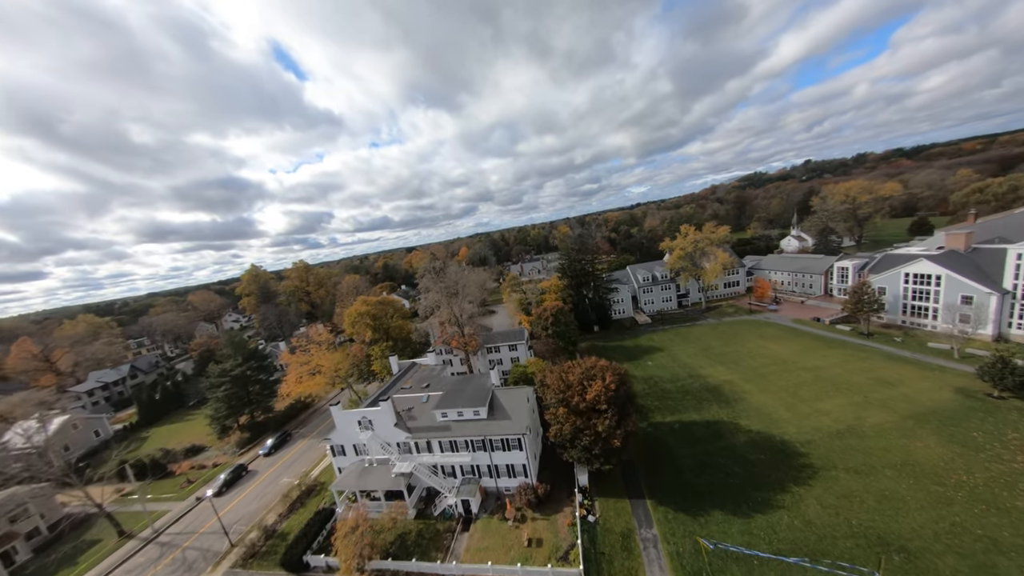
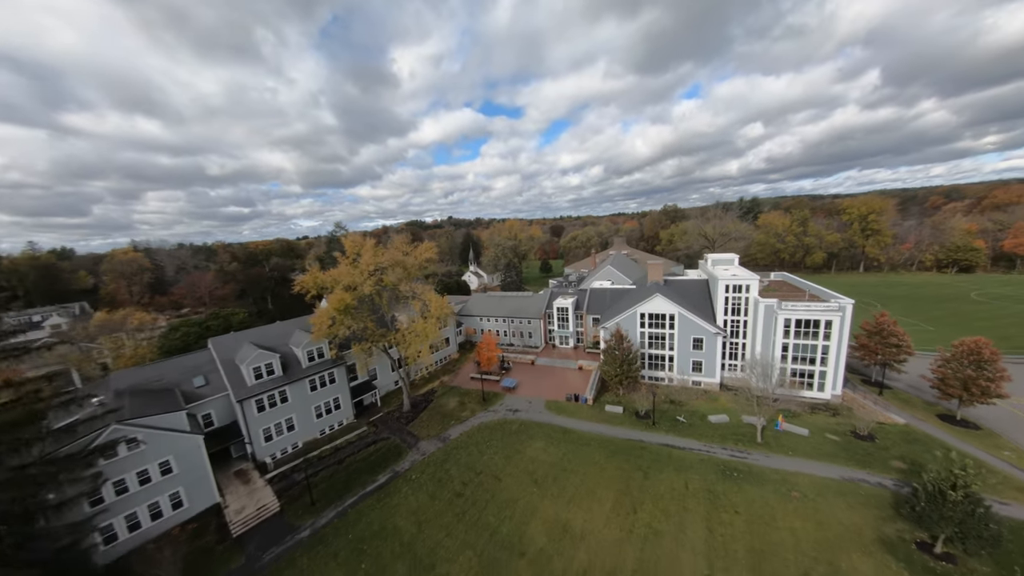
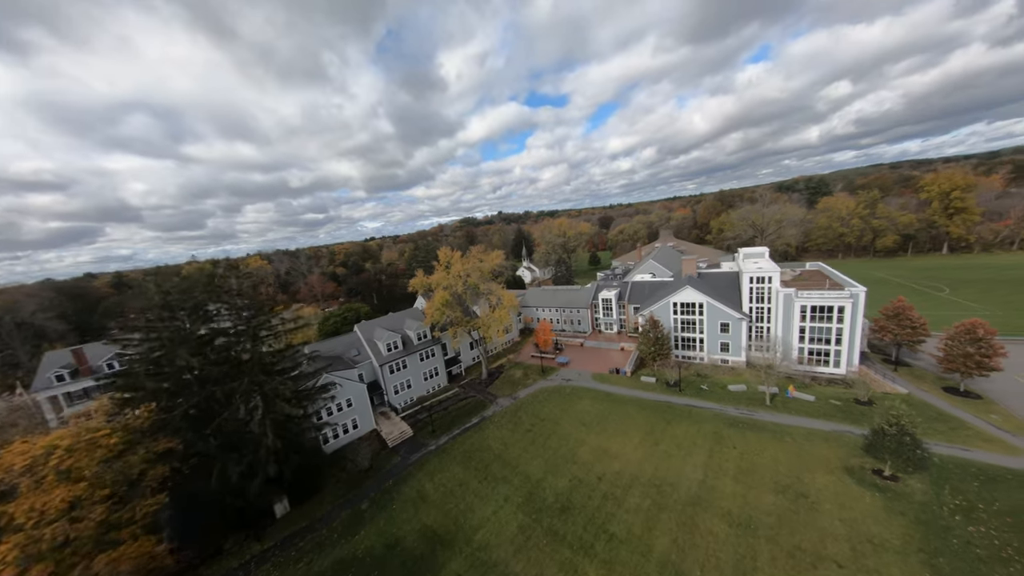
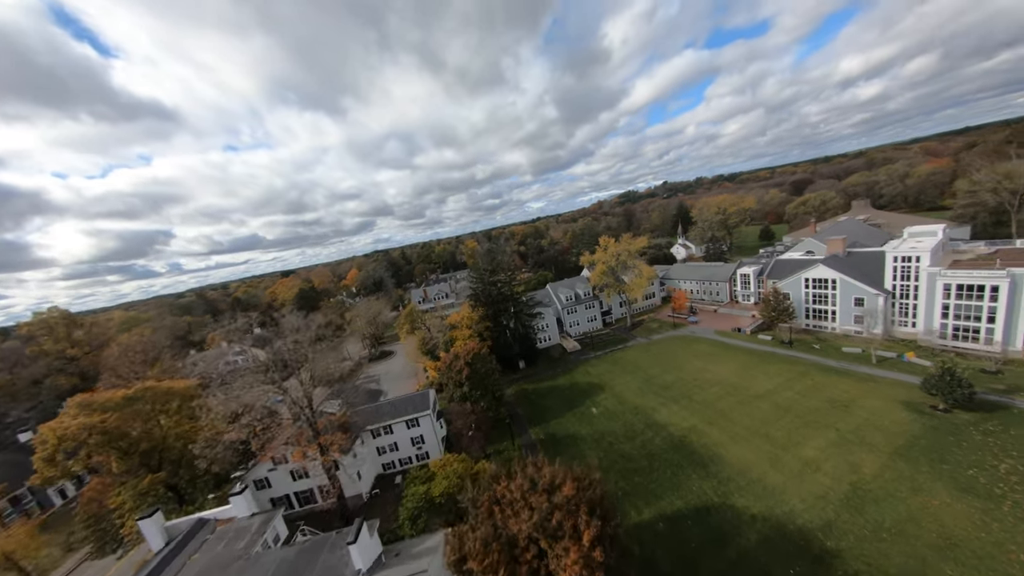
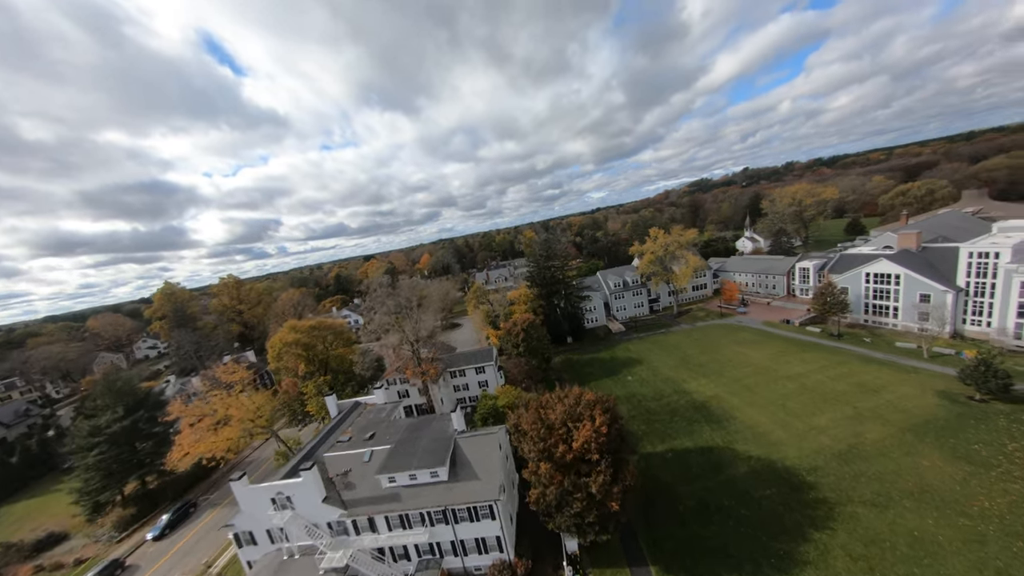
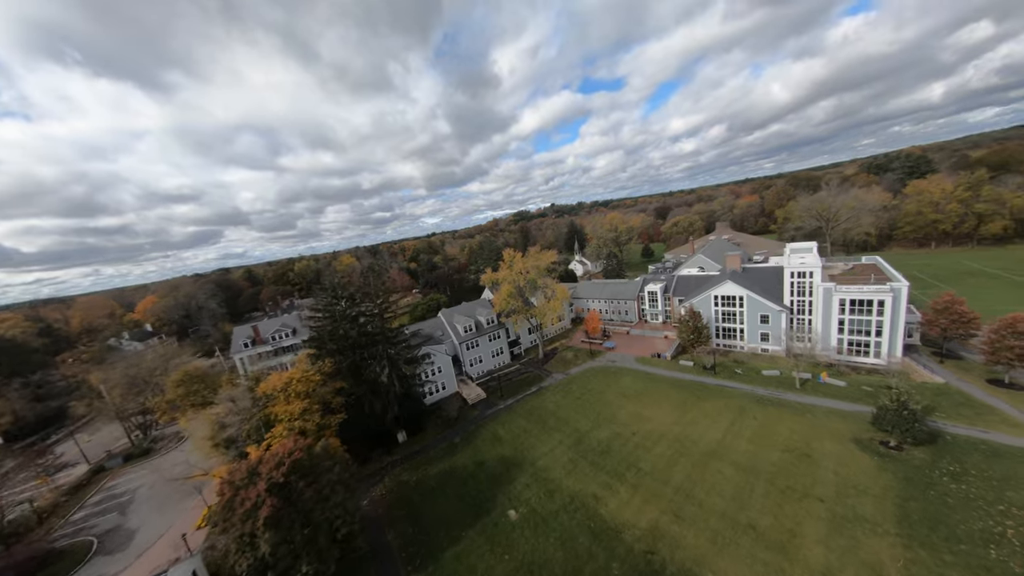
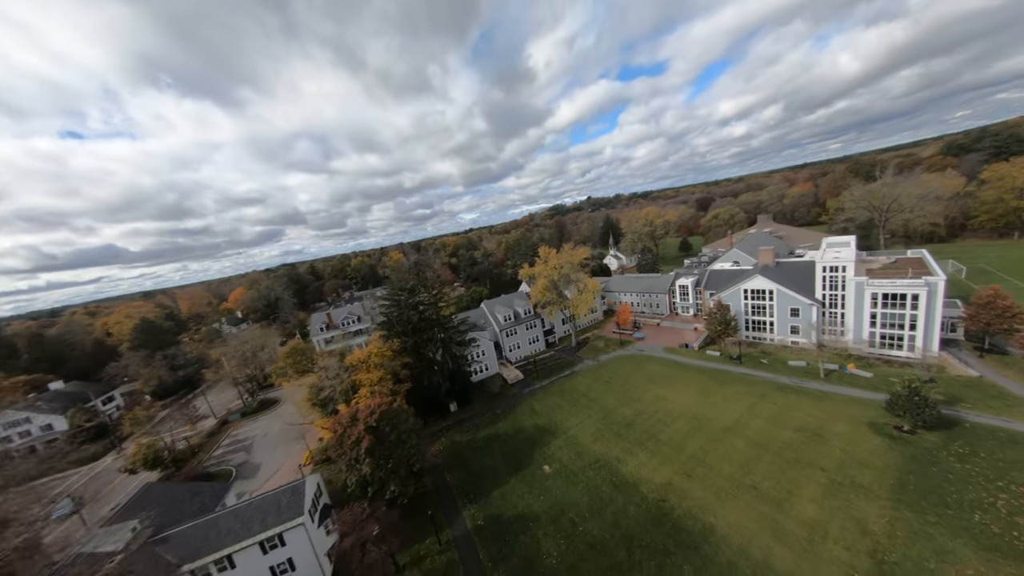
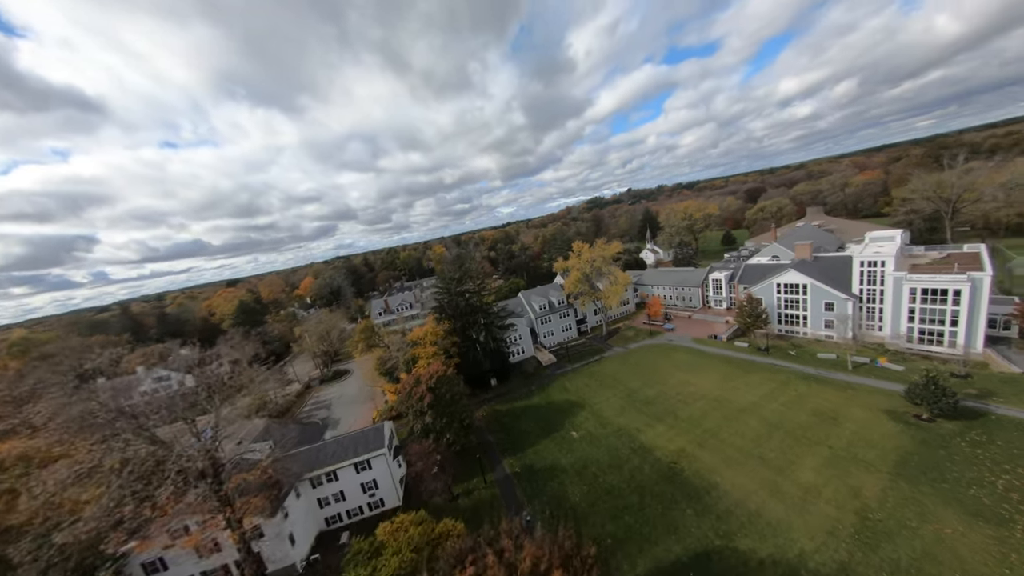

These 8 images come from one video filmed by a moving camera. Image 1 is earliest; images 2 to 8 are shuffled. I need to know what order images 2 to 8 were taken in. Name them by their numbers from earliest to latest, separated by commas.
5, 4, 8, 7, 6, 3, 2
